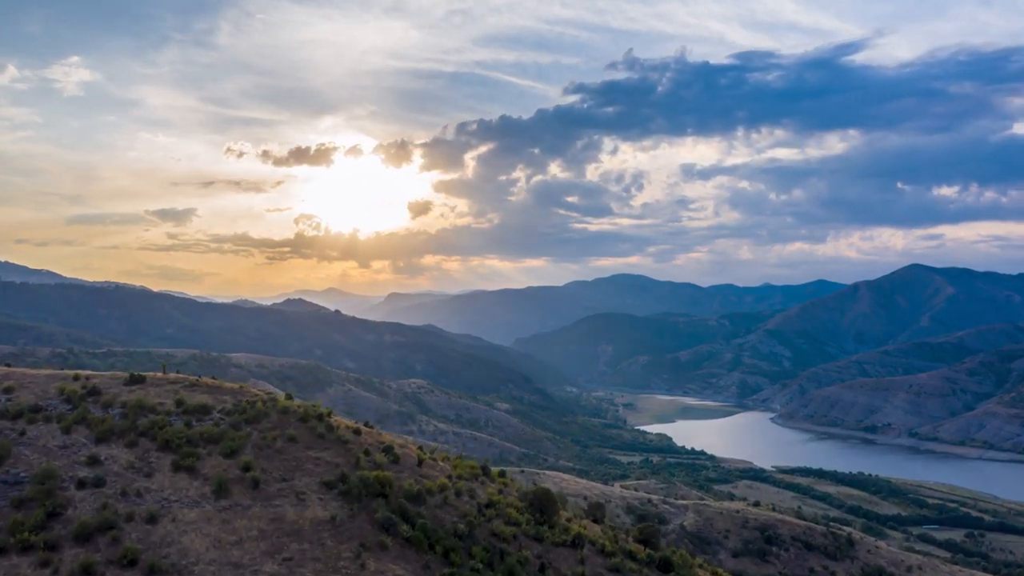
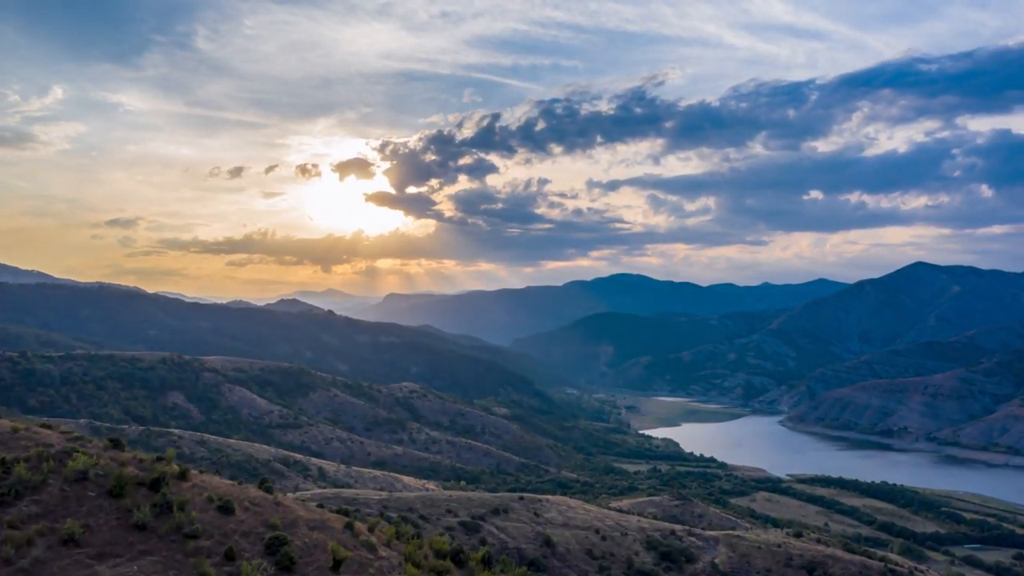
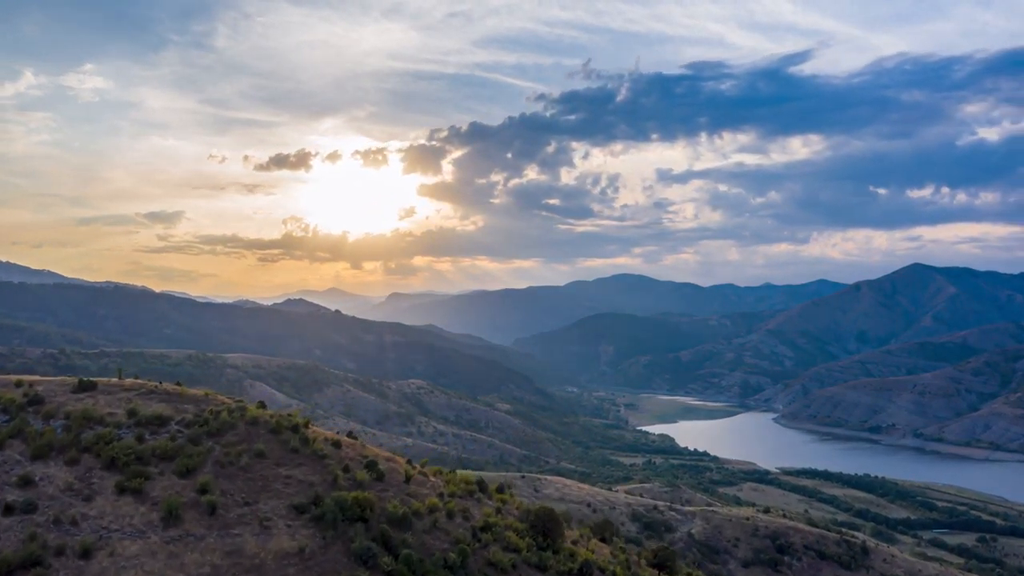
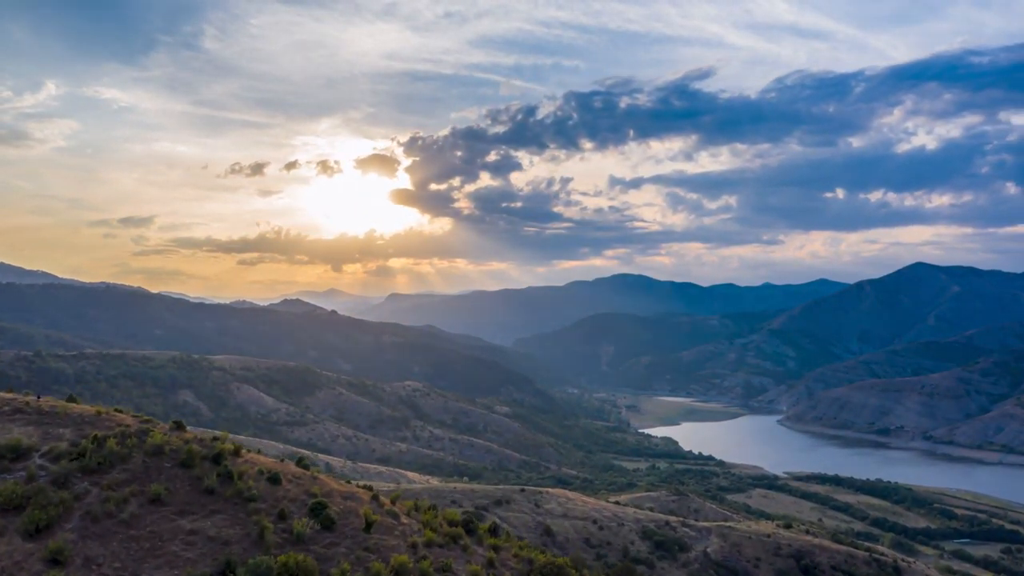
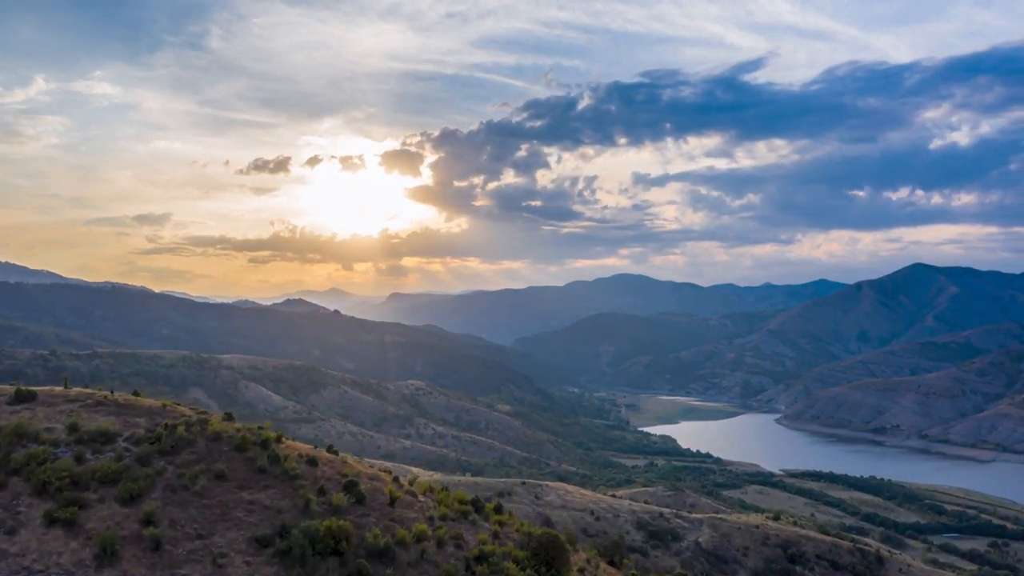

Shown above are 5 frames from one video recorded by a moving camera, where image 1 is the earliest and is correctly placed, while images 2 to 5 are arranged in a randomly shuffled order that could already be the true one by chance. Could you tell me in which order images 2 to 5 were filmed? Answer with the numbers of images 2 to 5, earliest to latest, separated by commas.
3, 5, 4, 2
